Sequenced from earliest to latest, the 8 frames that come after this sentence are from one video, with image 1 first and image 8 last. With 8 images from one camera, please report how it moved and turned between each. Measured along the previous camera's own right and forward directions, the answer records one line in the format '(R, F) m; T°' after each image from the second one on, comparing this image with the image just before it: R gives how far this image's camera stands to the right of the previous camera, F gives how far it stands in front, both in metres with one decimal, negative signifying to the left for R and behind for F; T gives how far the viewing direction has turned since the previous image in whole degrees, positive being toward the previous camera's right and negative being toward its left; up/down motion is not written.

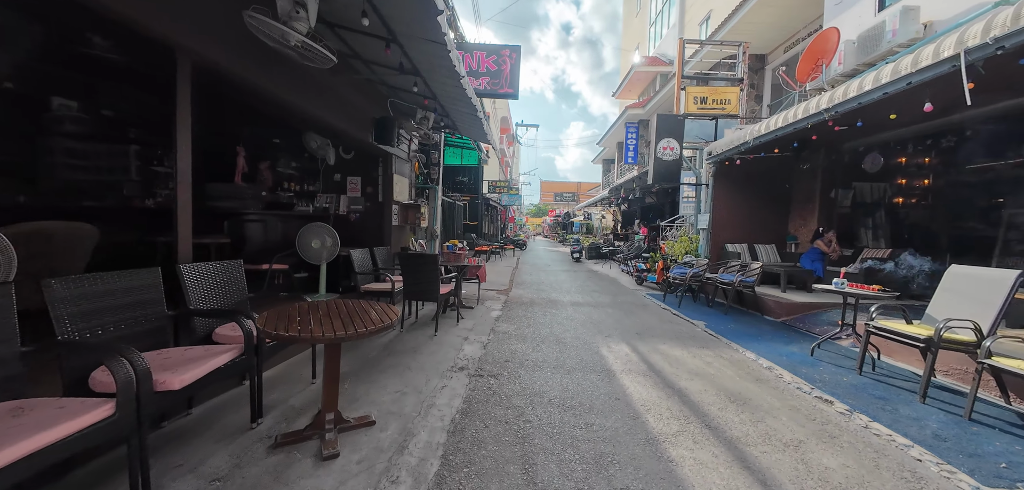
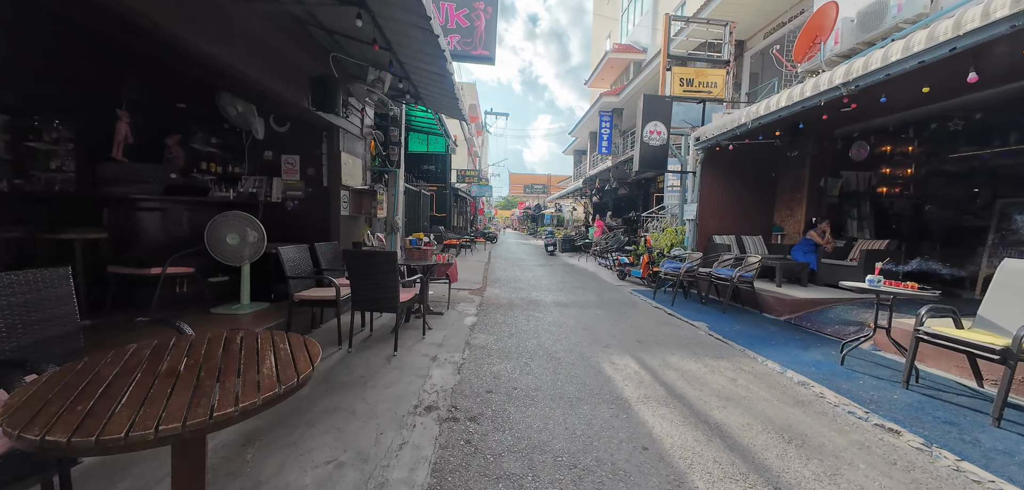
(-0.1, +1.0) m; +5°
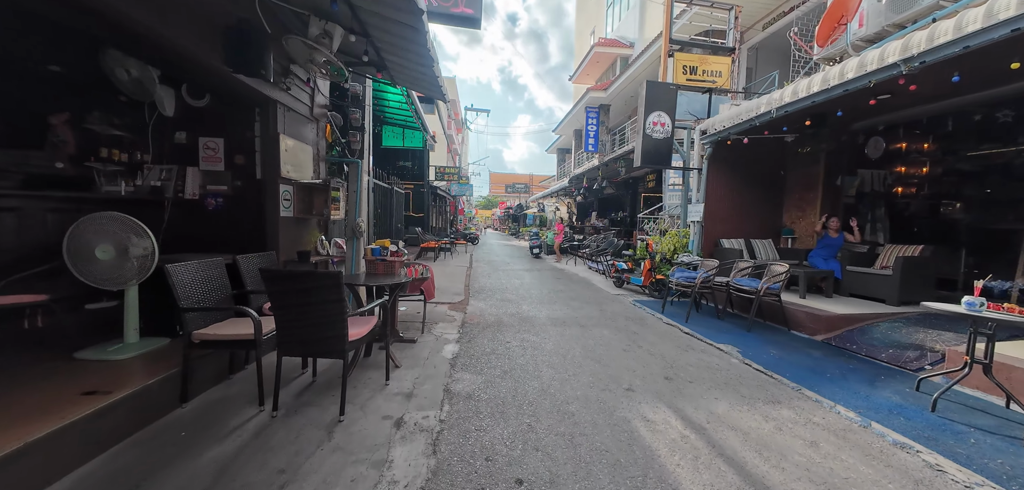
(-0.1, +1.1) m; +3°
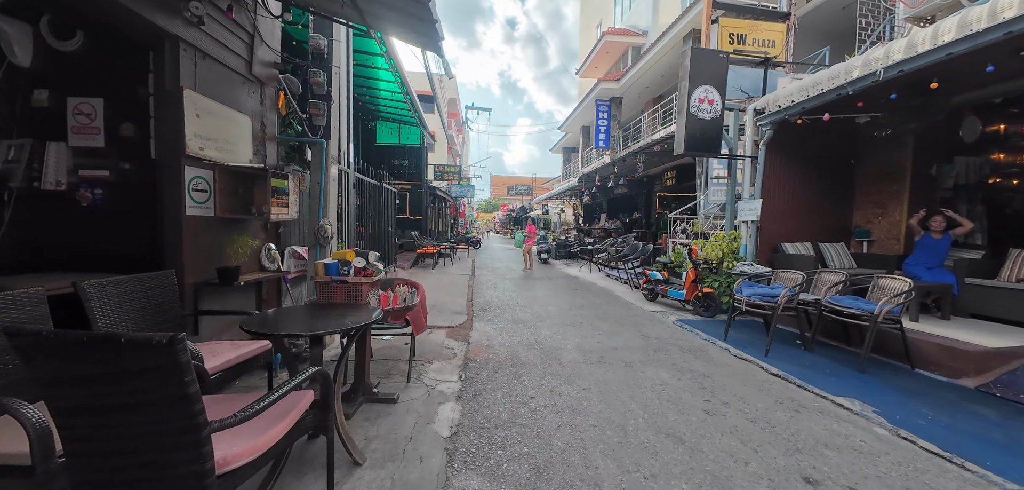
(-0.2, +1.4) m; 0°
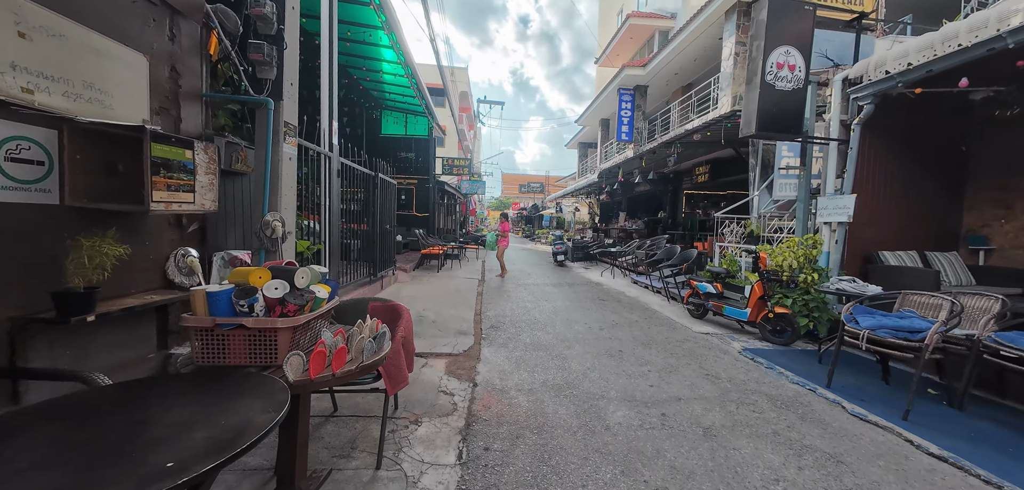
(-0.1, +1.2) m; -2°
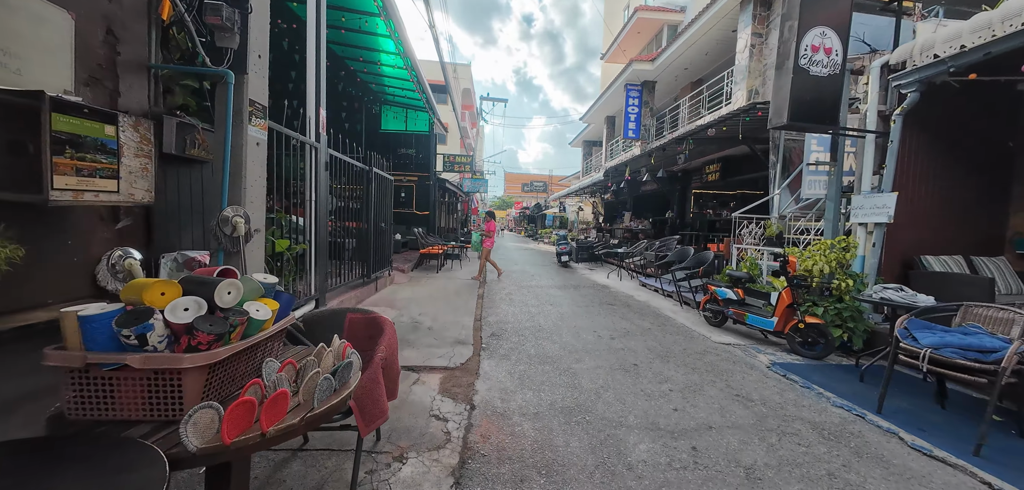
(0.0, +0.4) m; 0°
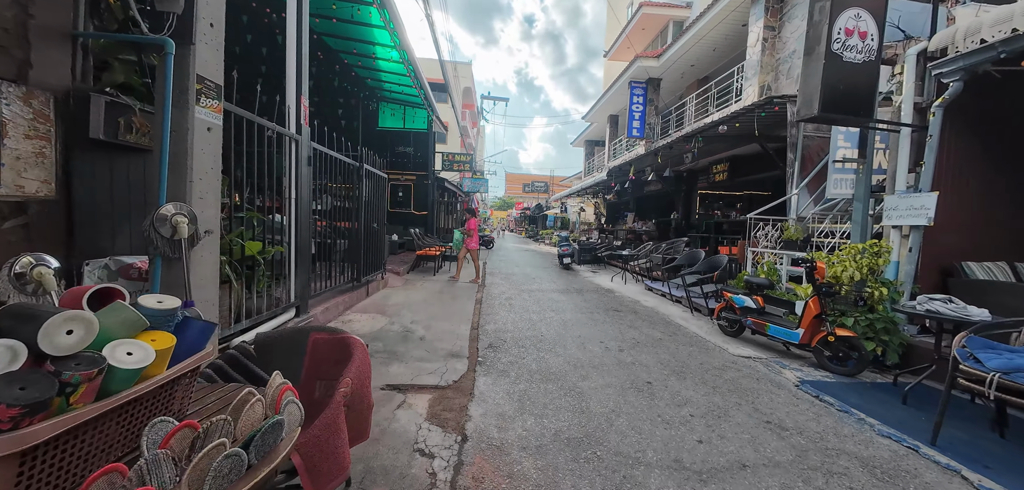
(0.0, +0.4) m; 0°
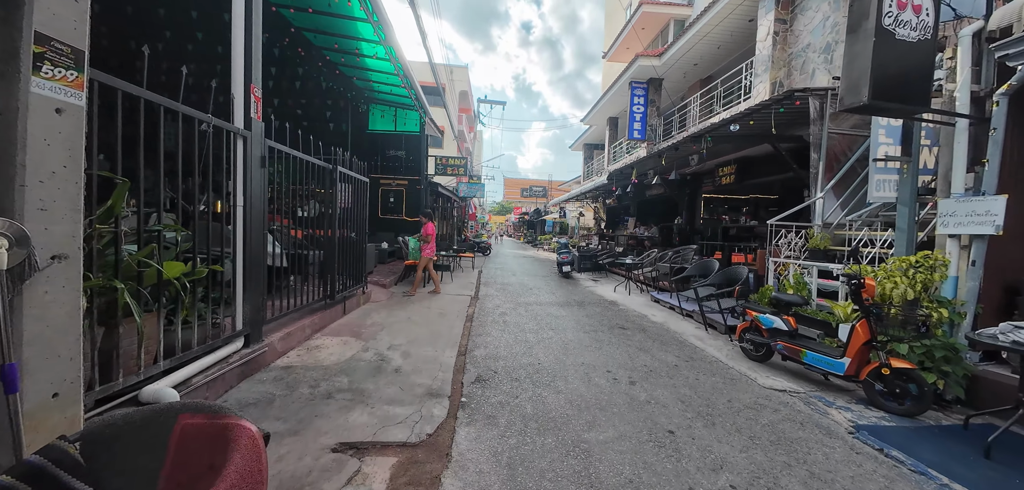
(+0.1, +0.6) m; 0°
